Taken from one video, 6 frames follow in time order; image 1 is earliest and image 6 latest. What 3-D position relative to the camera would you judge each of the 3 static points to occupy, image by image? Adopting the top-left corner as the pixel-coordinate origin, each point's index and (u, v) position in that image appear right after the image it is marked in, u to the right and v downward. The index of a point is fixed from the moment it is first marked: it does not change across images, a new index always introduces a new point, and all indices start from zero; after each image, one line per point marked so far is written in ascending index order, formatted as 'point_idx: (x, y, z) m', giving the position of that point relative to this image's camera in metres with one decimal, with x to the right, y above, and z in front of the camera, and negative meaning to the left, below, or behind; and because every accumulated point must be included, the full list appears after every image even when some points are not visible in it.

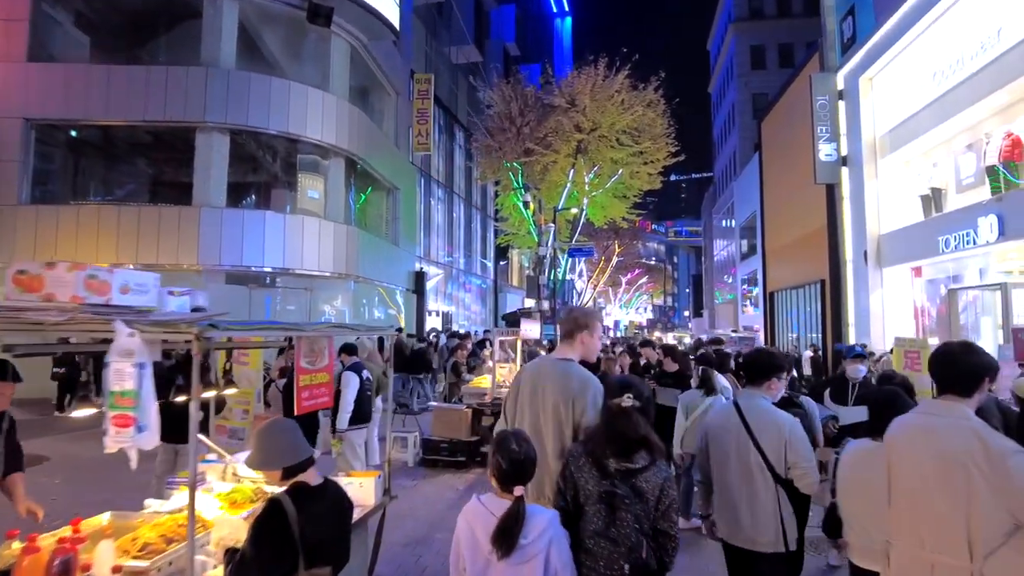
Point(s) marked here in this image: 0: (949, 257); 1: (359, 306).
0: (+10.6, +0.8, +16.1) m
1: (-4.3, -0.5, +18.7) m
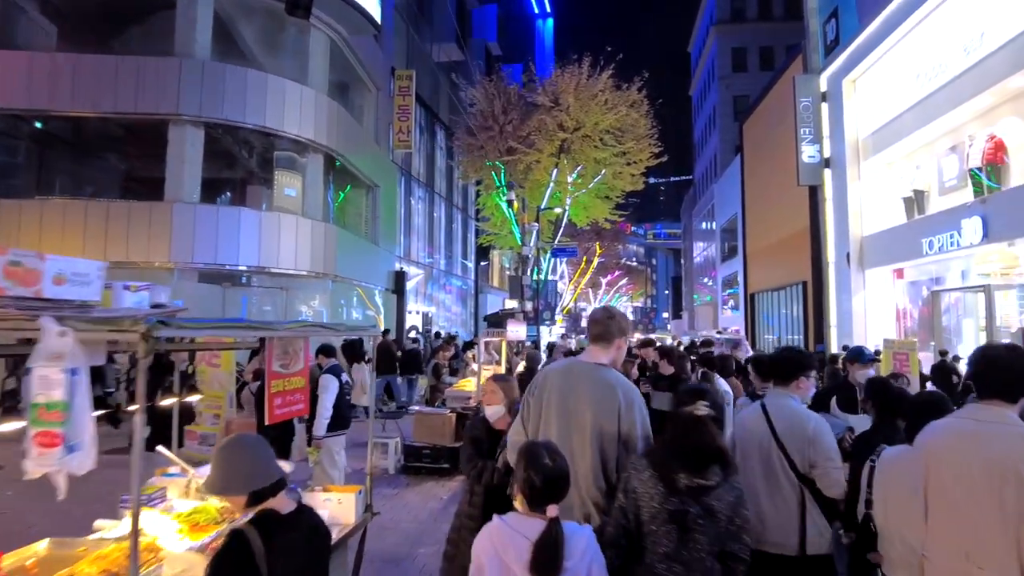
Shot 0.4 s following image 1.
0: (+10.2, +0.7, +16.1) m
1: (-4.8, -0.5, +18.3) m
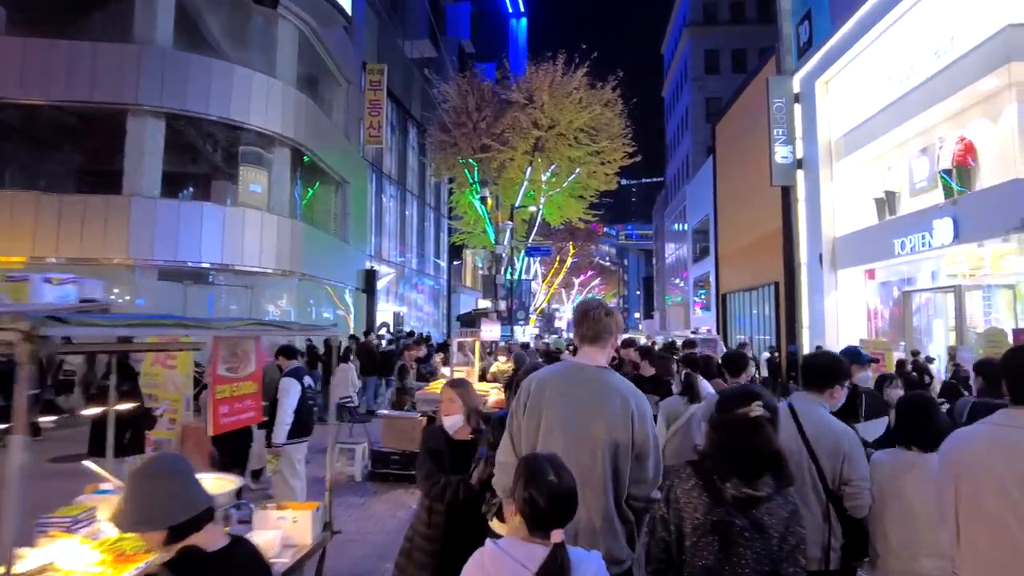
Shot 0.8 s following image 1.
0: (+9.6, +0.7, +16.2) m
1: (-5.5, -0.4, +17.7) m
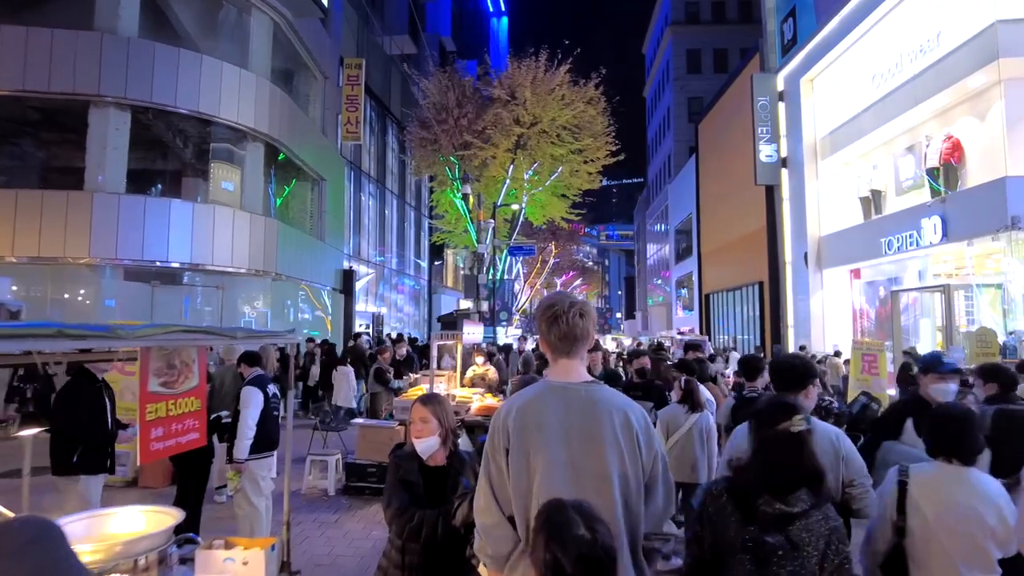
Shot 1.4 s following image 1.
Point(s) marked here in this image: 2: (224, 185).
0: (+9.2, +0.7, +16.0) m
1: (-6.0, -0.5, +17.1) m
2: (-6.5, +2.4, +15.0) m
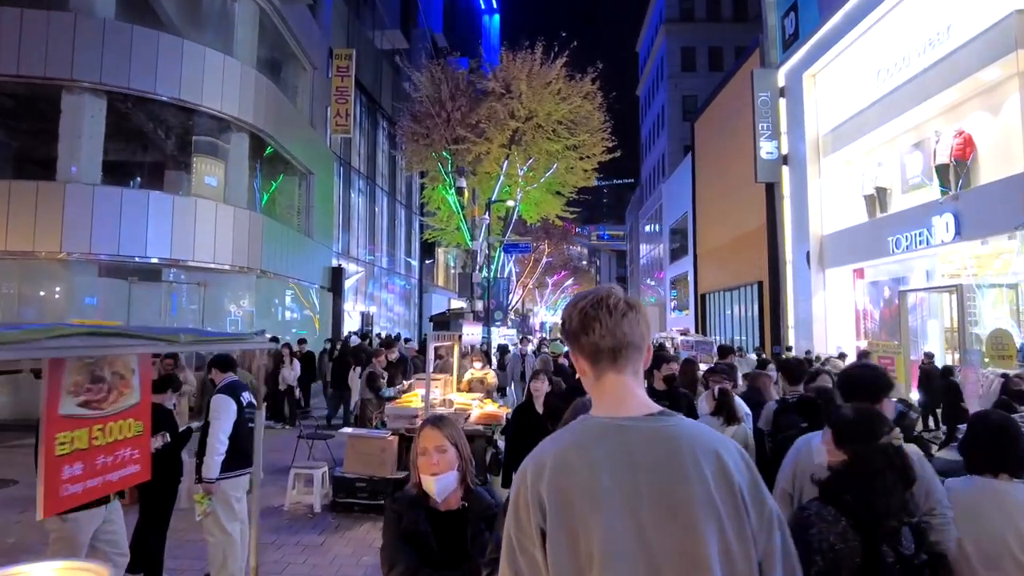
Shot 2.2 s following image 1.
0: (+9.1, +0.7, +15.6) m
1: (-6.1, -0.4, +16.5) m
2: (-6.6, +2.4, +14.3) m
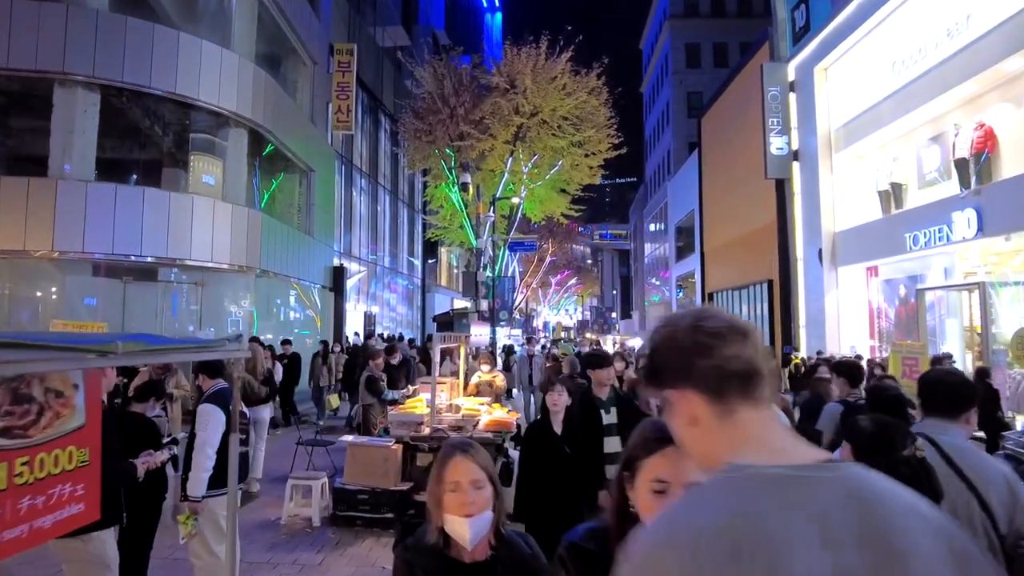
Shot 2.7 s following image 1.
0: (+9.2, +0.8, +15.2) m
1: (-6.0, -0.4, +16.1) m
2: (-6.5, +2.4, +14.0) m
